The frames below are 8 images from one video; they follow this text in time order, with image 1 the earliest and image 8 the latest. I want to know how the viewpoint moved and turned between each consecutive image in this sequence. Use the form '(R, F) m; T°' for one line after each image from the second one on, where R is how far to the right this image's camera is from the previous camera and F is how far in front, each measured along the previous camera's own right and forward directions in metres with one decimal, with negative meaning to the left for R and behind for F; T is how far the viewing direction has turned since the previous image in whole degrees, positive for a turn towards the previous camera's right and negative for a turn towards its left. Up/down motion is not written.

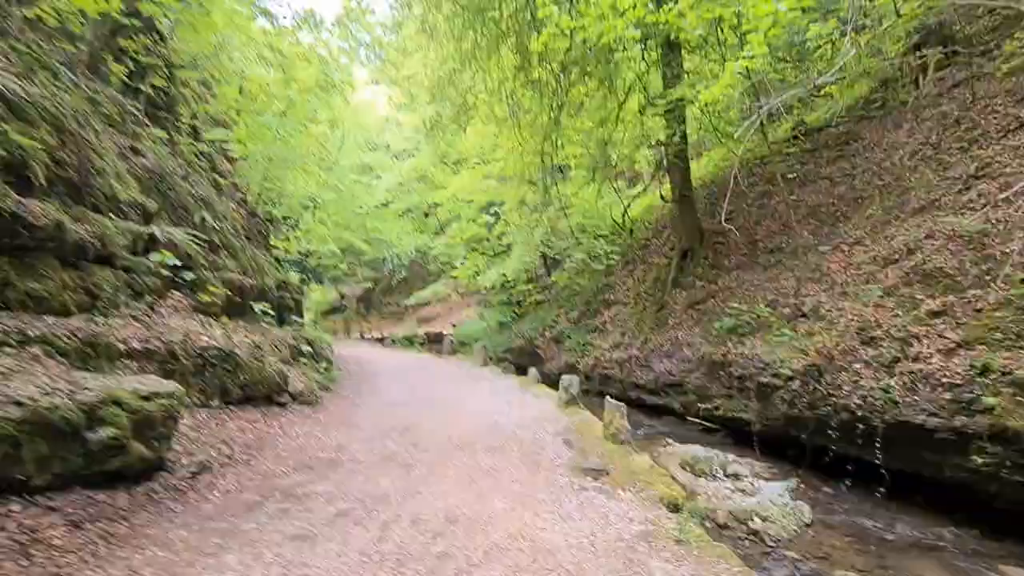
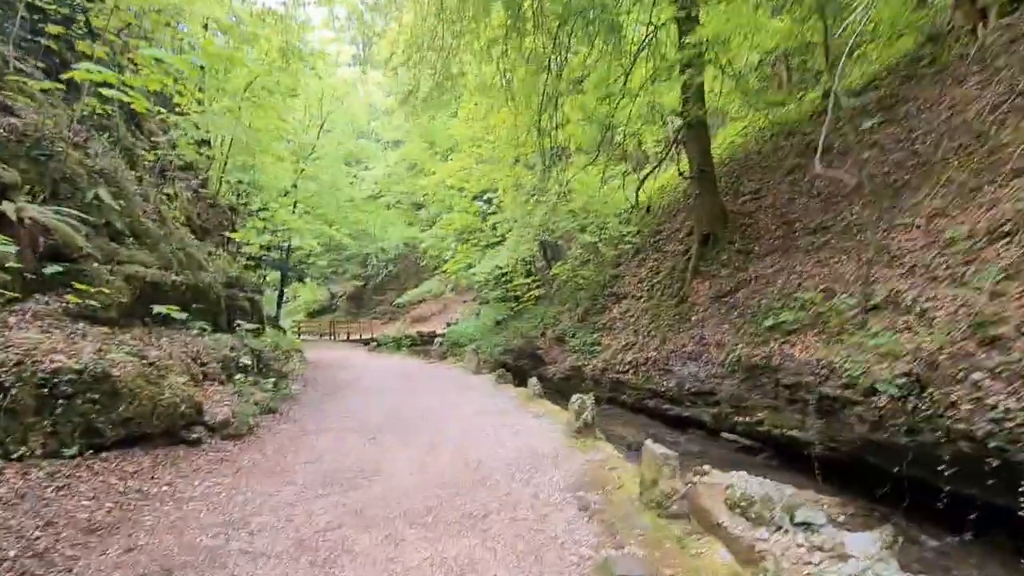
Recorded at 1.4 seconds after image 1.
(+0.1, +1.7) m; 0°
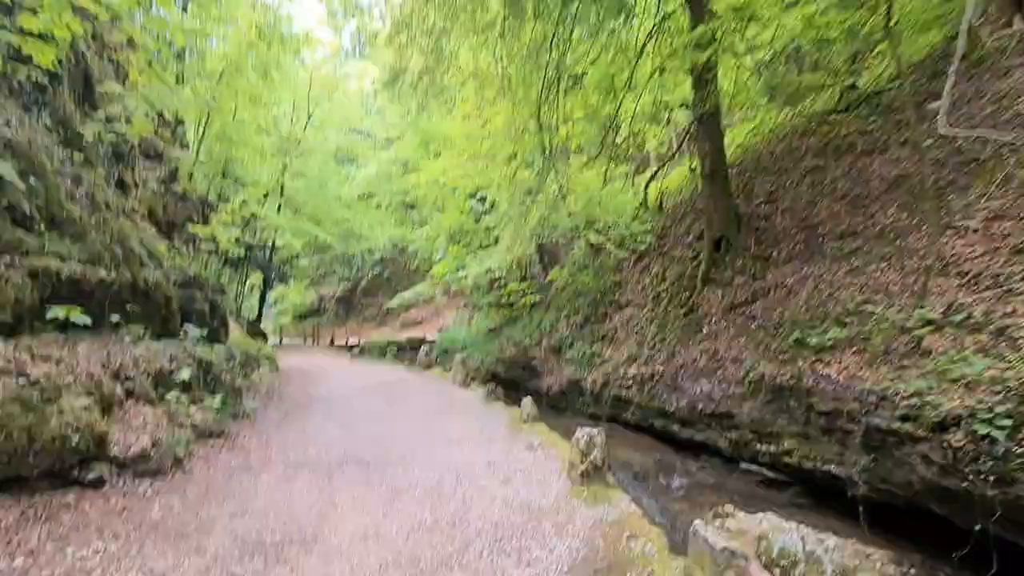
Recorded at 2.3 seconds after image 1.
(0.0, +1.0) m; +1°
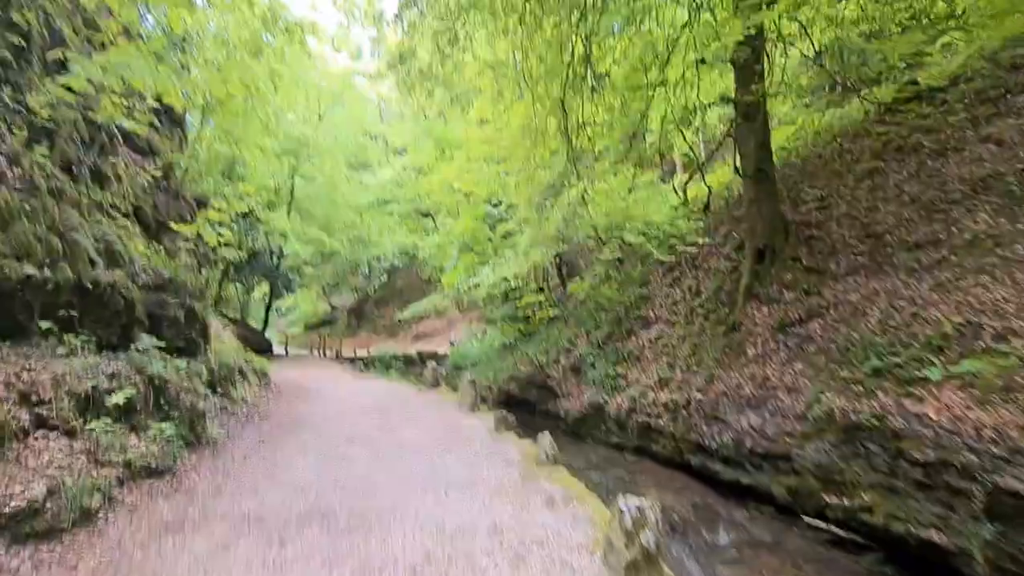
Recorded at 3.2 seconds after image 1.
(0.0, +1.1) m; -2°
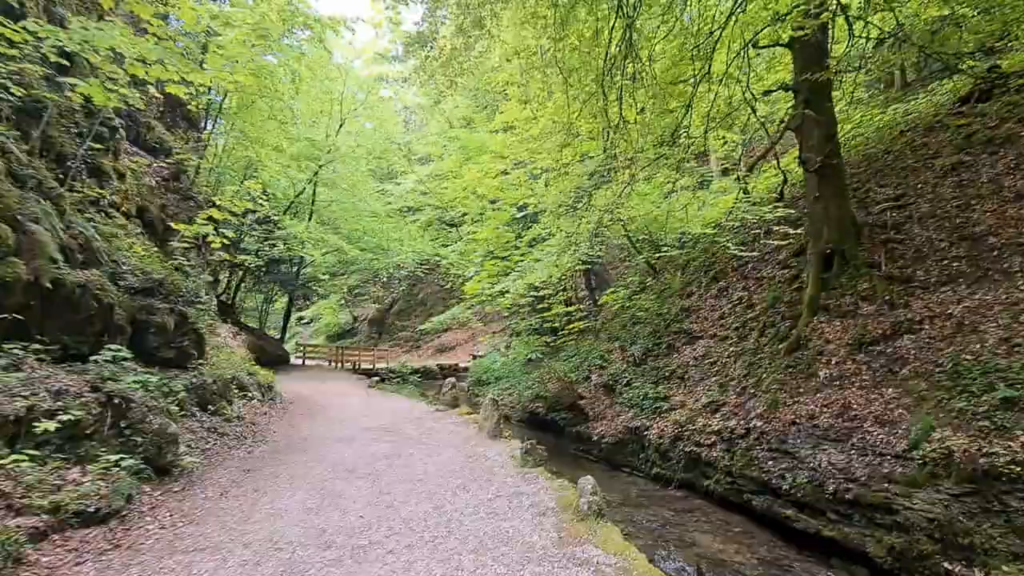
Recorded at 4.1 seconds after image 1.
(-0.1, +1.0) m; -3°
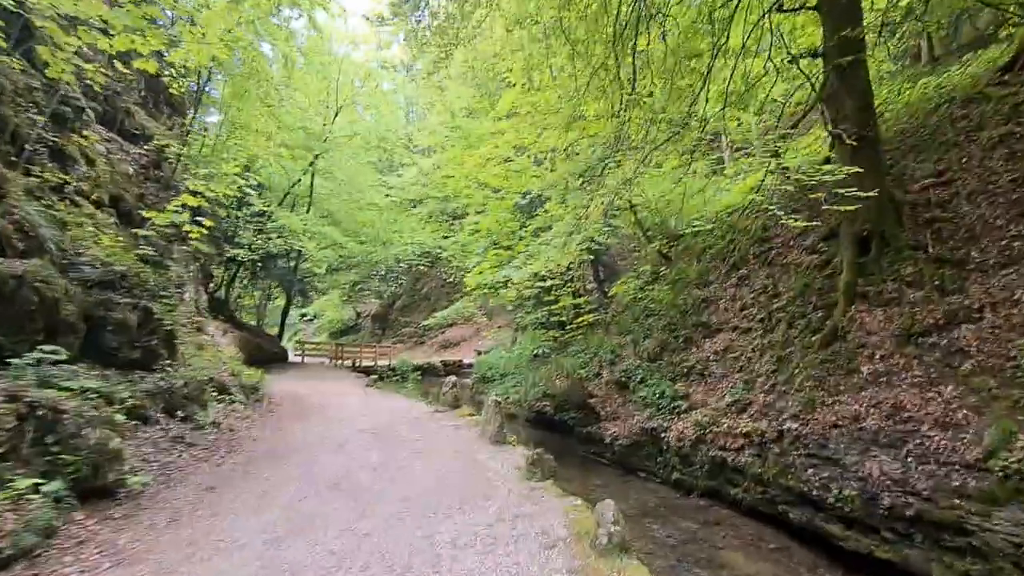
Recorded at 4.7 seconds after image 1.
(0.0, +0.7) m; -1°
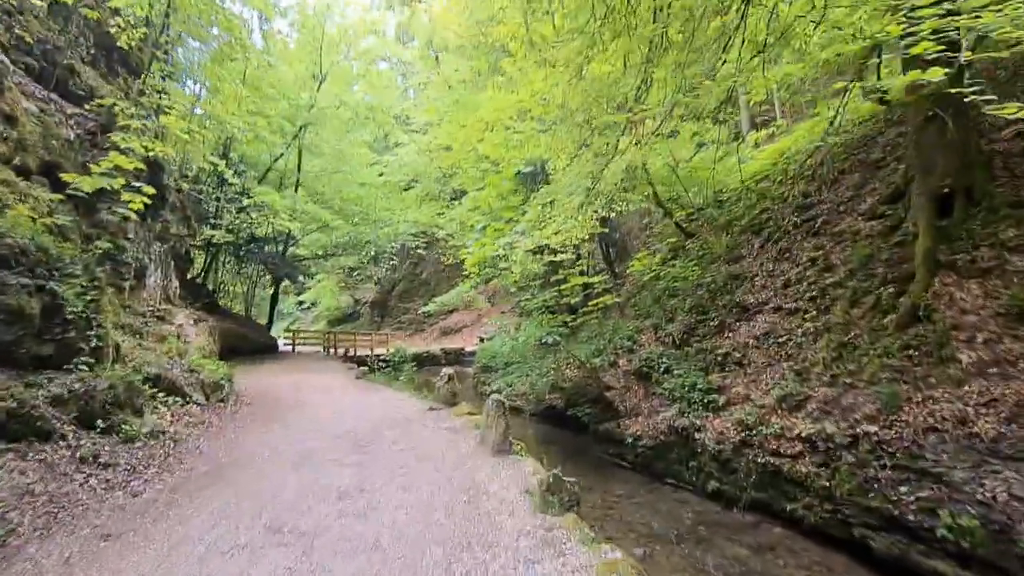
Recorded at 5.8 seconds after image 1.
(0.0, +1.3) m; 0°
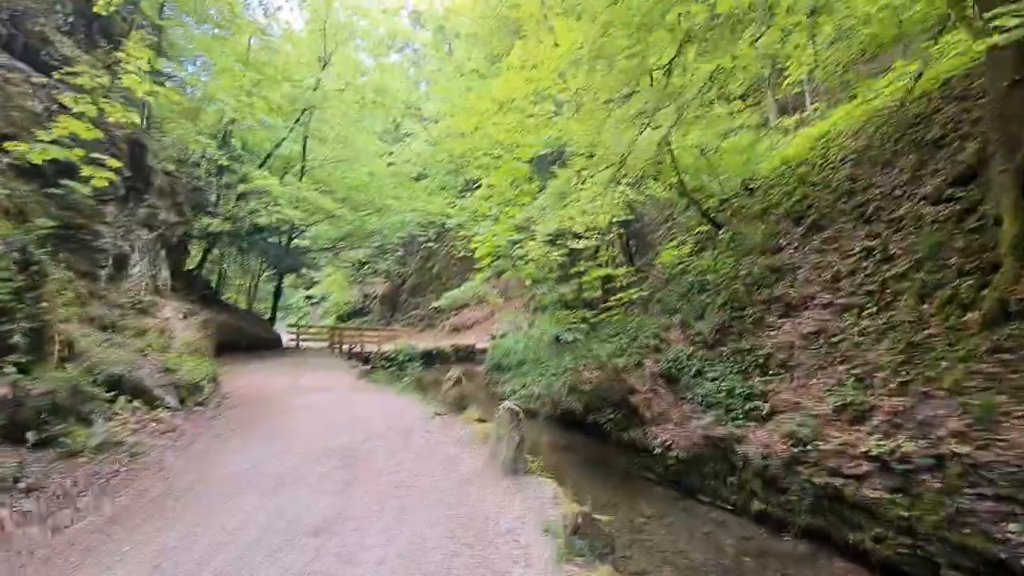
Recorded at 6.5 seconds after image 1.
(-0.1, +0.8) m; -1°
